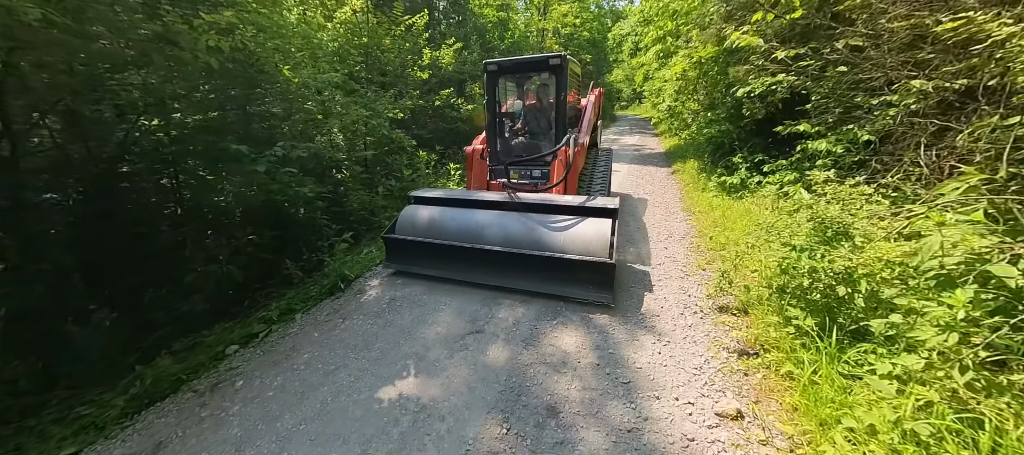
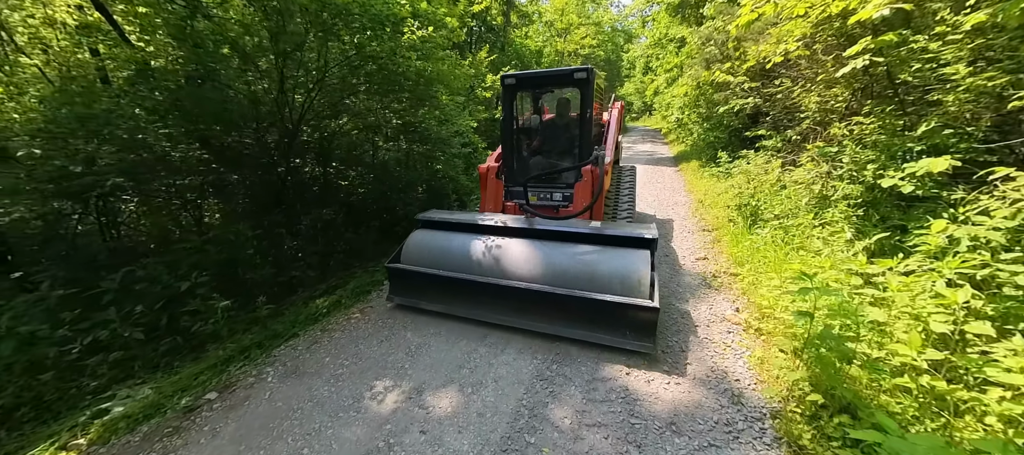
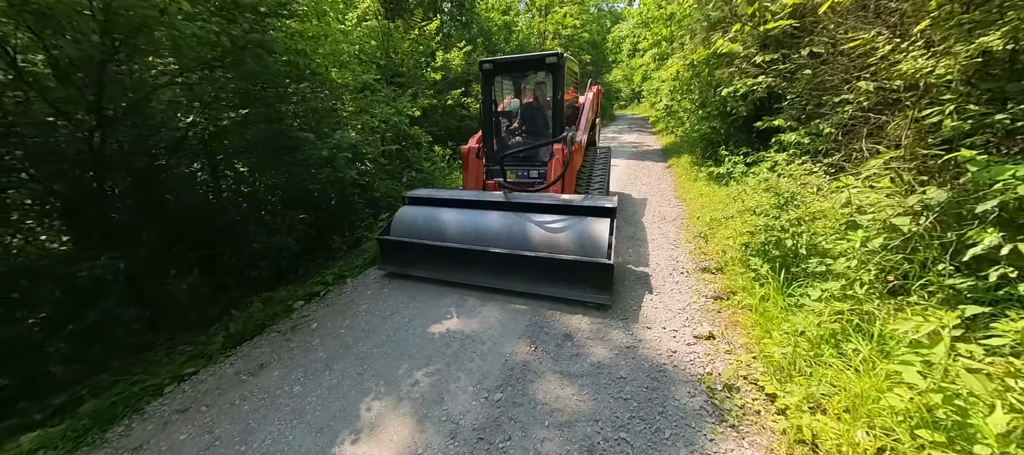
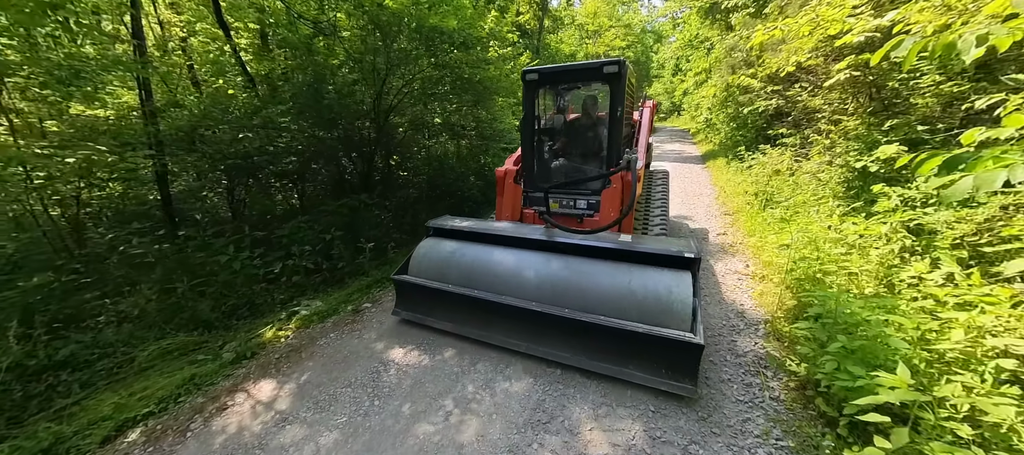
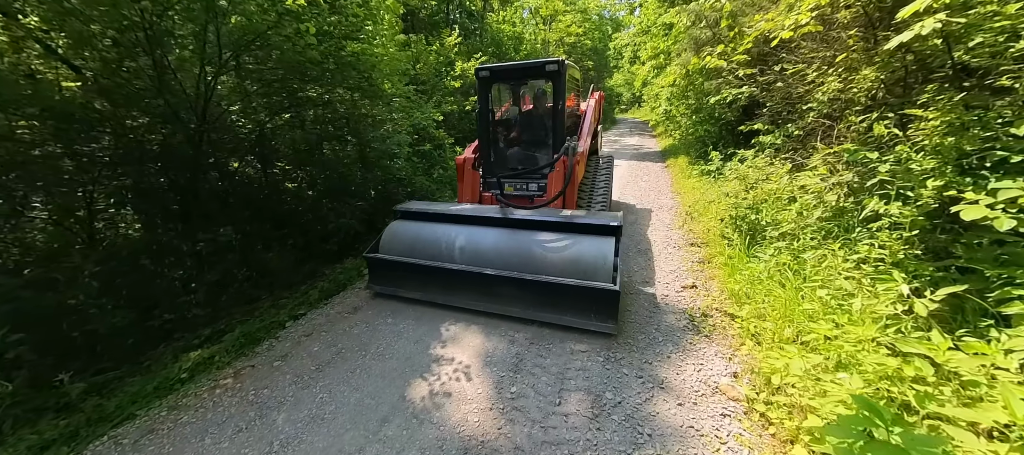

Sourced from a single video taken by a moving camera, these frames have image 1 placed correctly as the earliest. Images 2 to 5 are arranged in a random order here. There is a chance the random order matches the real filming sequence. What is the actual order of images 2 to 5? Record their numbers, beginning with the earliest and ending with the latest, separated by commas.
3, 5, 2, 4
